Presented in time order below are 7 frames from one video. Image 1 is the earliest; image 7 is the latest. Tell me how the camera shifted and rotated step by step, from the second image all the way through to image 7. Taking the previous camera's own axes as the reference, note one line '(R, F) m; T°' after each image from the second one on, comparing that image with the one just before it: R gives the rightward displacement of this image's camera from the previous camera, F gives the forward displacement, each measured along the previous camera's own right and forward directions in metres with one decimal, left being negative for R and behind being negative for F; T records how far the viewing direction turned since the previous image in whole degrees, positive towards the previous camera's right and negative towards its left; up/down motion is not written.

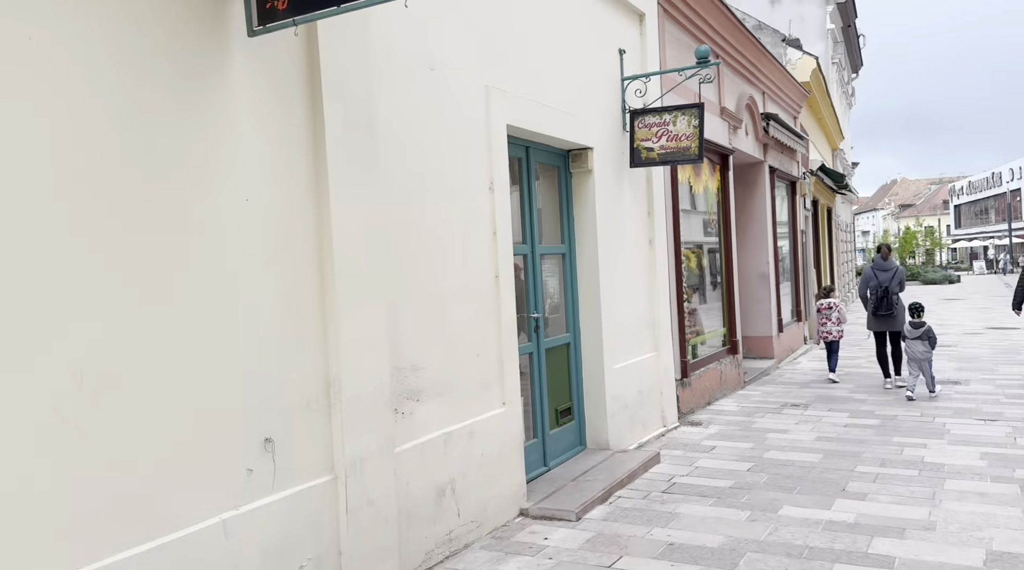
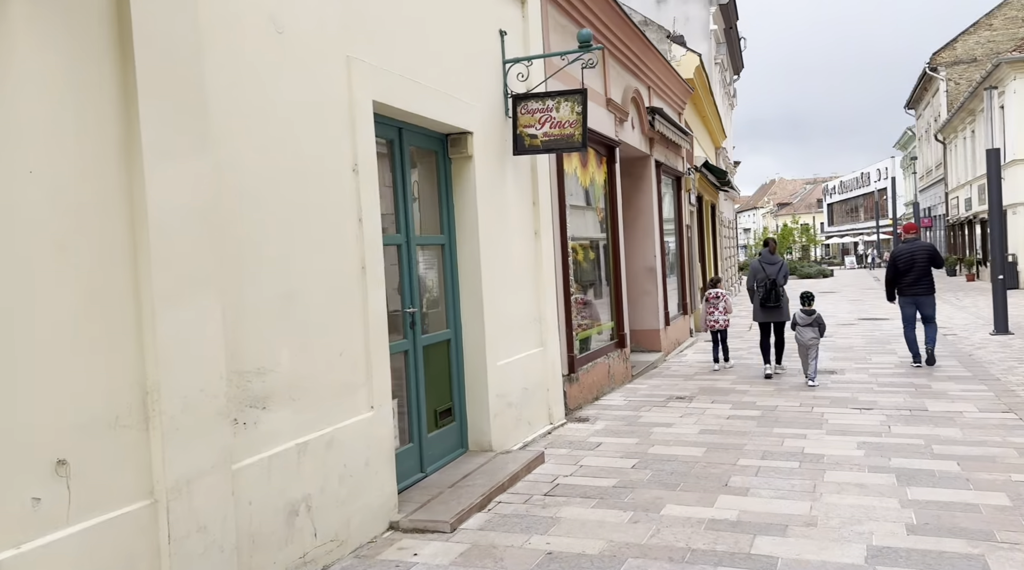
(+0.1, +0.3) m; +7°
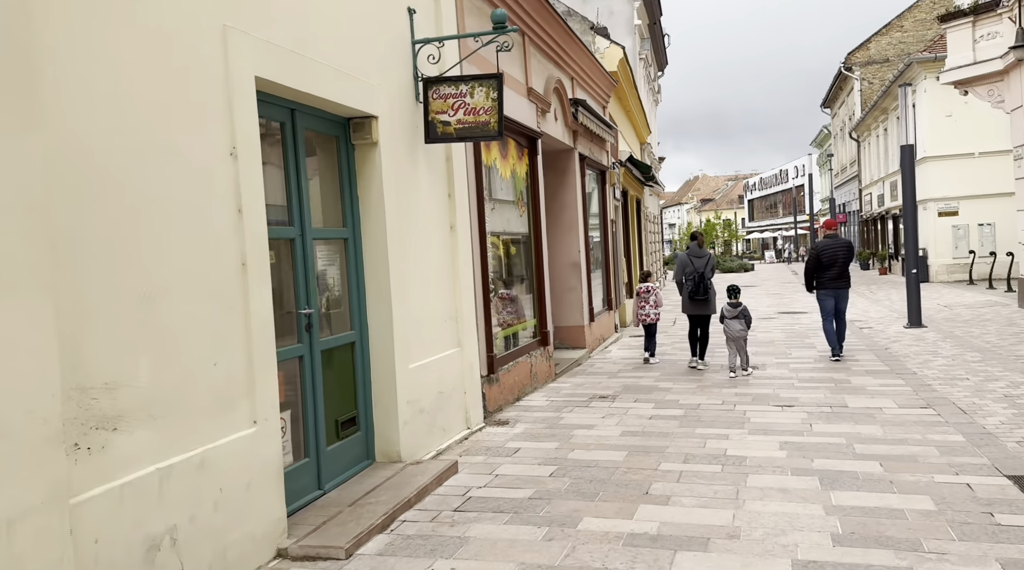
(+0.1, +0.4) m; +5°
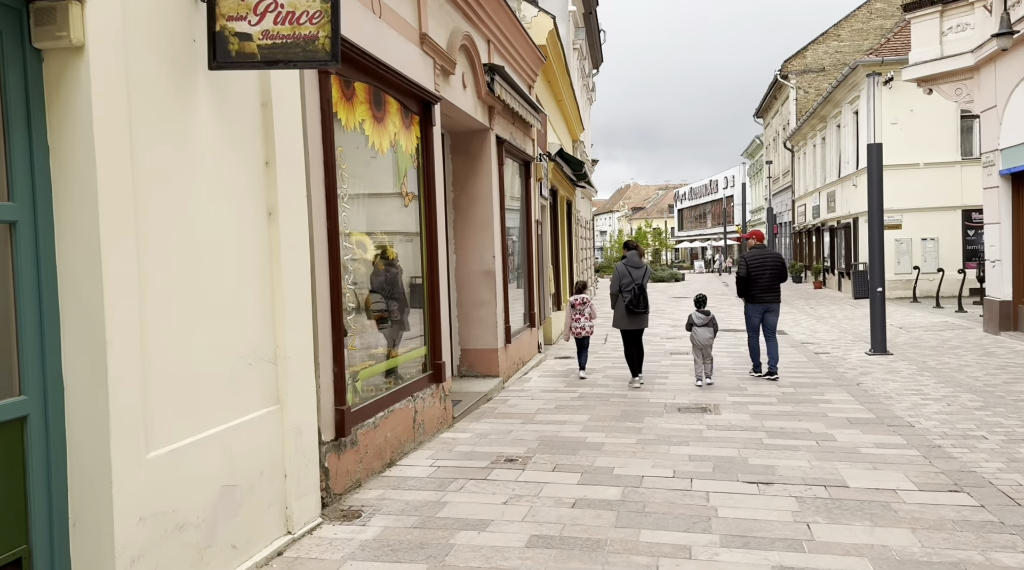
(+0.4, +2.5) m; +5°
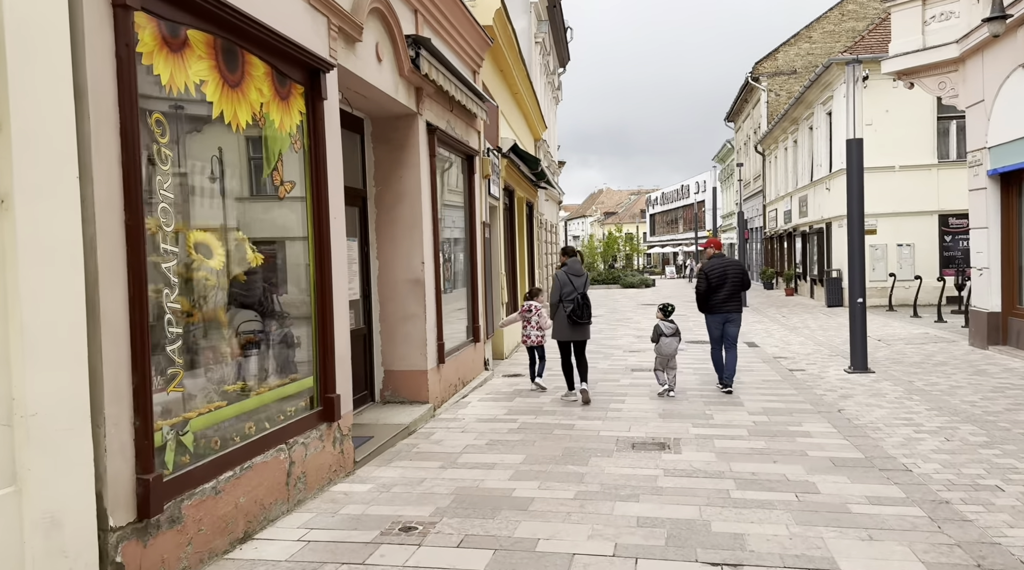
(+0.4, +1.4) m; +2°
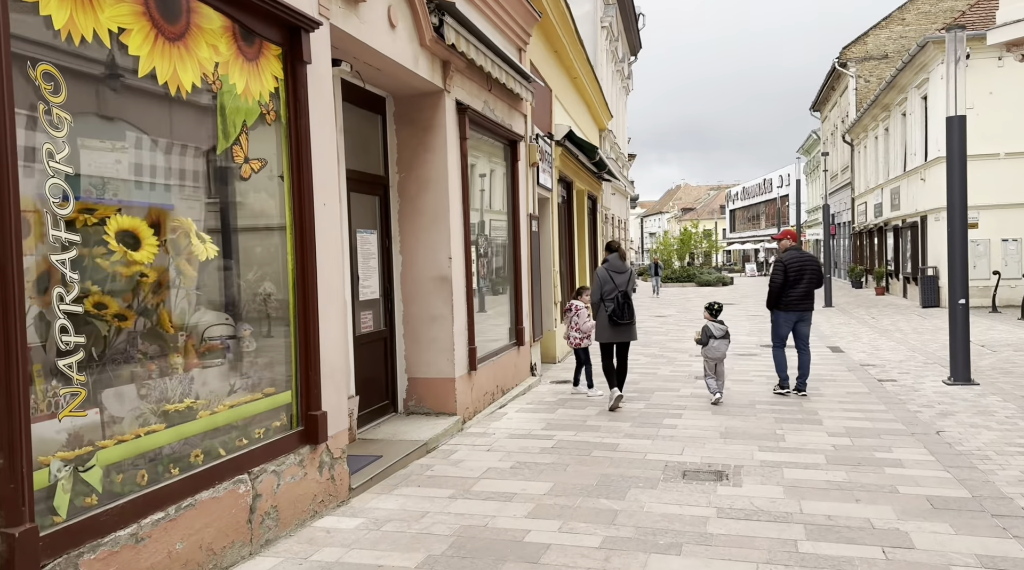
(+0.4, +1.0) m; -5°
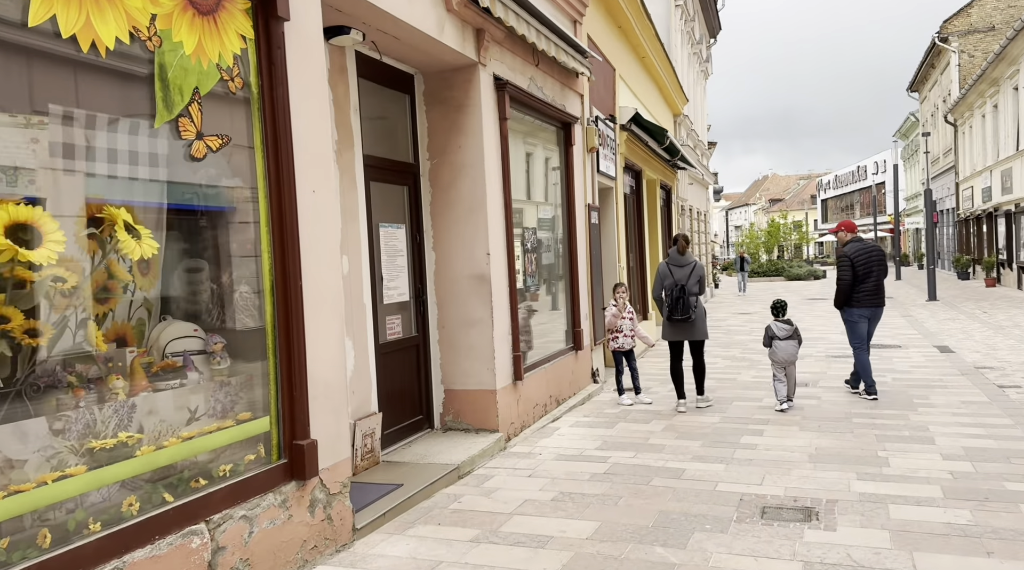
(+0.3, +1.0) m; -6°
